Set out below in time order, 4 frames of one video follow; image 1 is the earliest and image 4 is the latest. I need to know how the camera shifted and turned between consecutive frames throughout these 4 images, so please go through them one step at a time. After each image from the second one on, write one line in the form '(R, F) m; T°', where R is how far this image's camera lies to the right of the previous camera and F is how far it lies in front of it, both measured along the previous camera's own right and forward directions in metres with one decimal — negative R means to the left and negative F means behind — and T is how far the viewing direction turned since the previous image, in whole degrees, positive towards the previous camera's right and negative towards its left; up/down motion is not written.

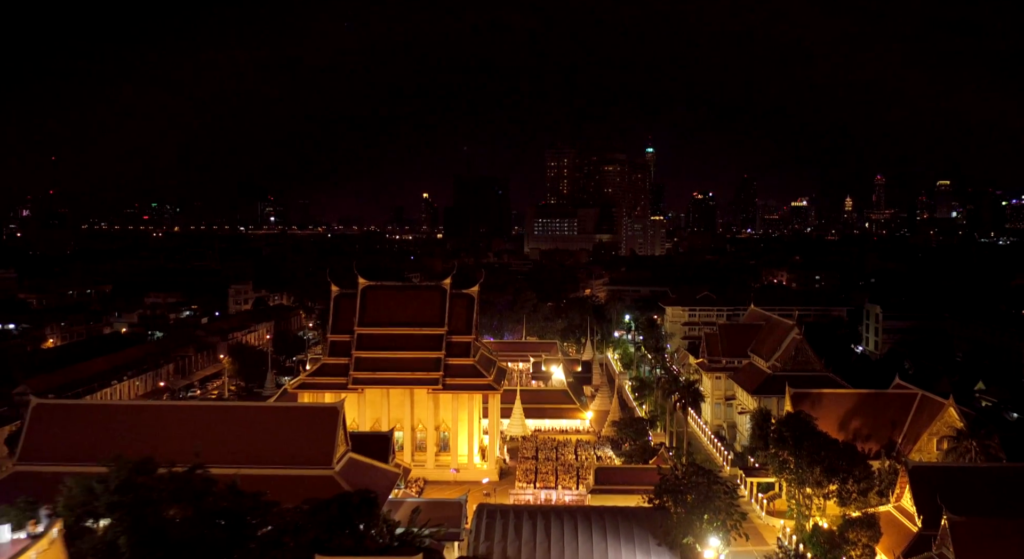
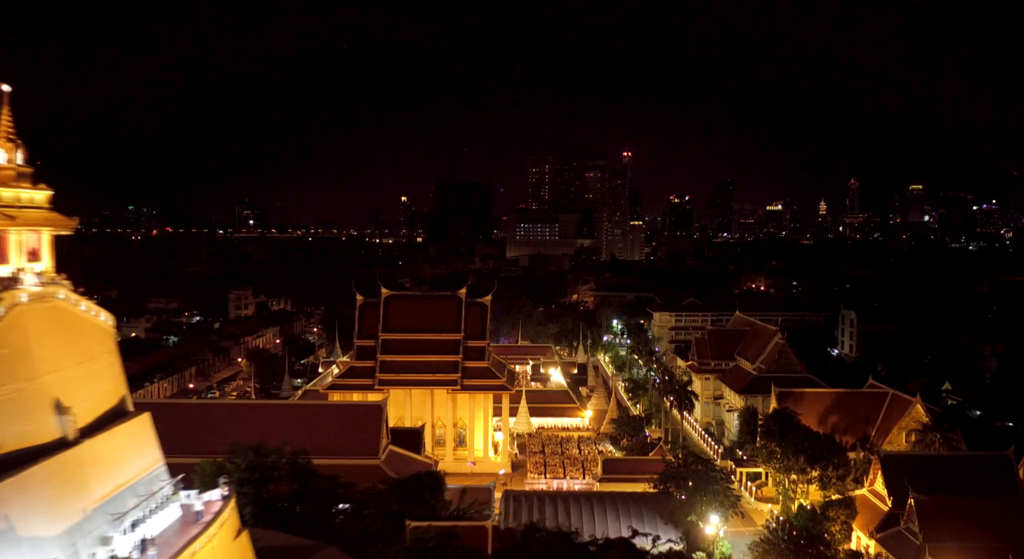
(-1.2, -2.1) m; +2°
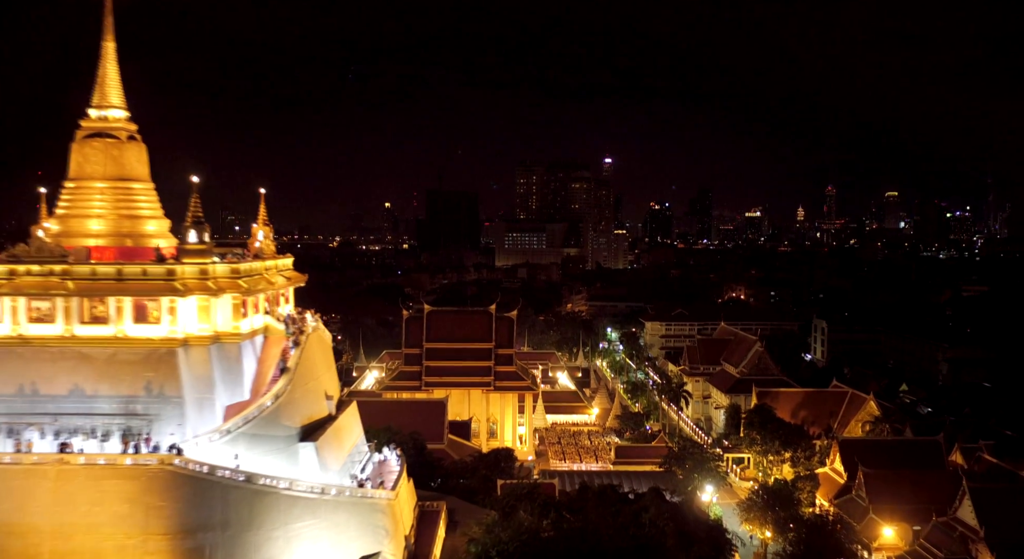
(-1.8, -4.6) m; +2°
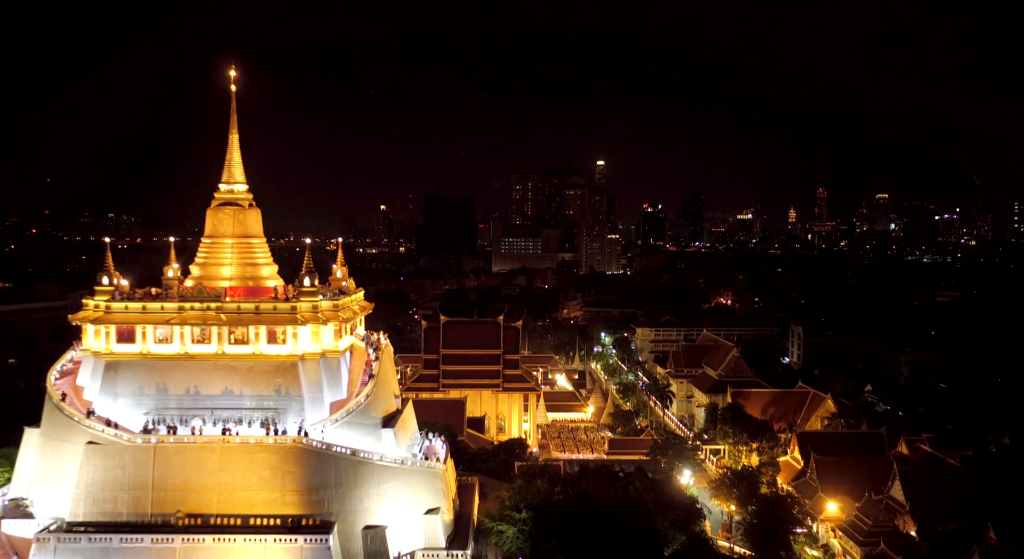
(-0.6, -4.1) m; +1°
